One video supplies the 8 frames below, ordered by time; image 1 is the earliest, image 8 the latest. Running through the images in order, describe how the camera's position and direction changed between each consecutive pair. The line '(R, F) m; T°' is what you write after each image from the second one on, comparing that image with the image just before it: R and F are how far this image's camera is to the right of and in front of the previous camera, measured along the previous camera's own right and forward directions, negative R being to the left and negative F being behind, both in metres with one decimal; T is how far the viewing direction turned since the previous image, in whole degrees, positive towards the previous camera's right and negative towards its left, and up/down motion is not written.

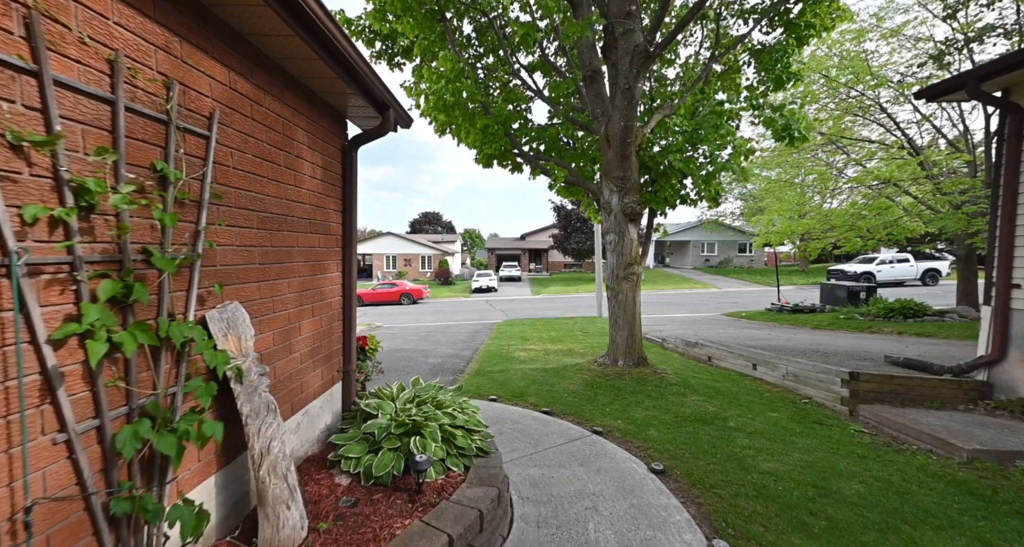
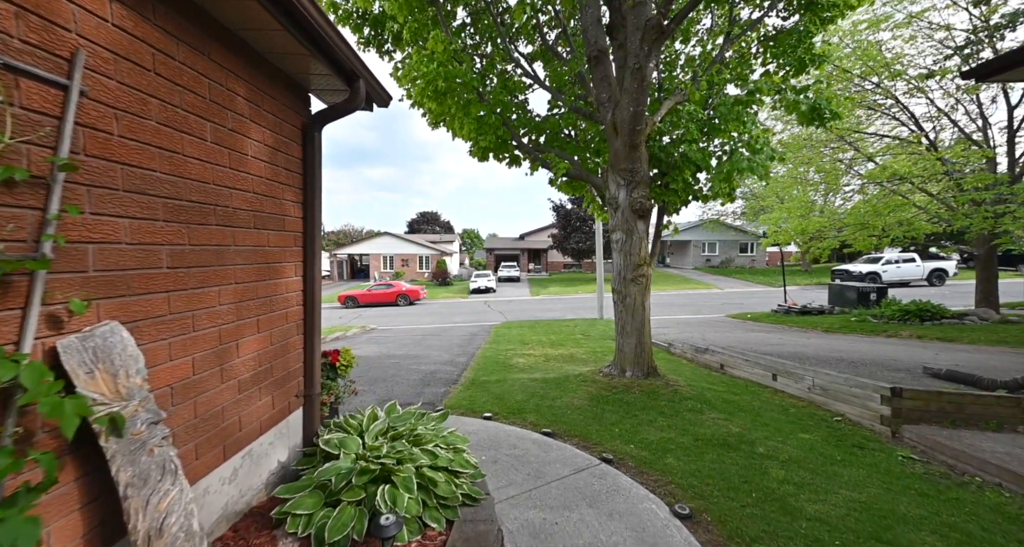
(0.0, +0.5) m; 0°
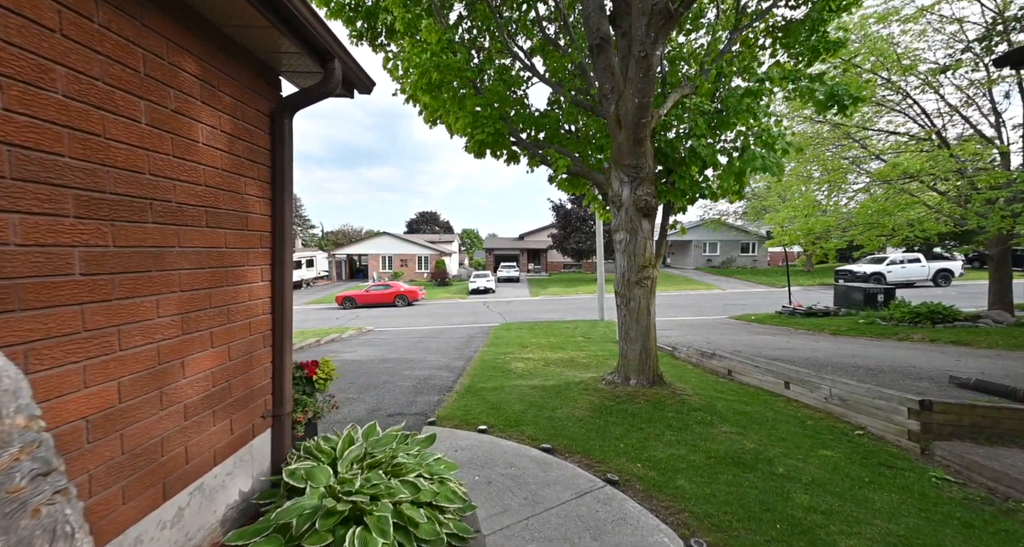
(0.0, +0.3) m; 0°
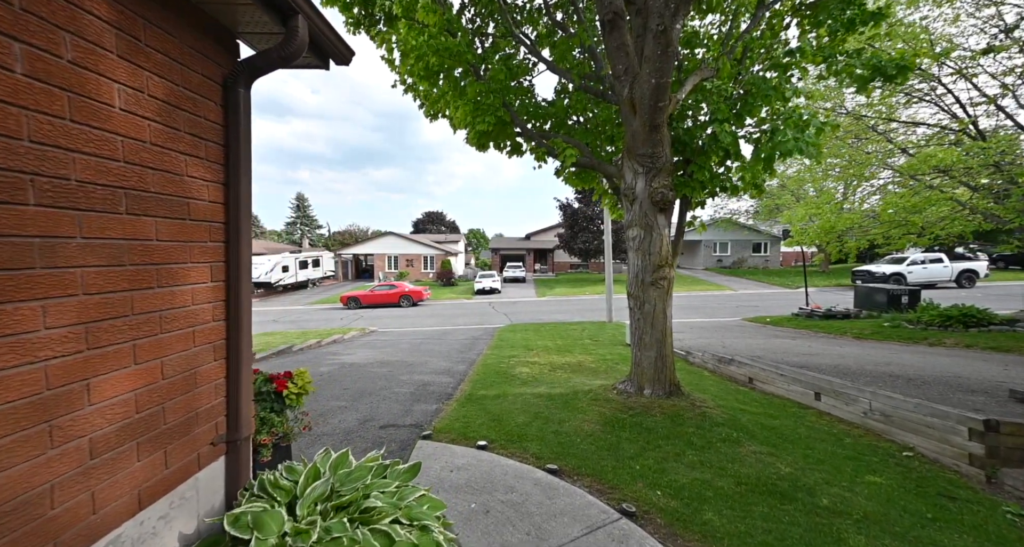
(0.0, +0.4) m; -1°
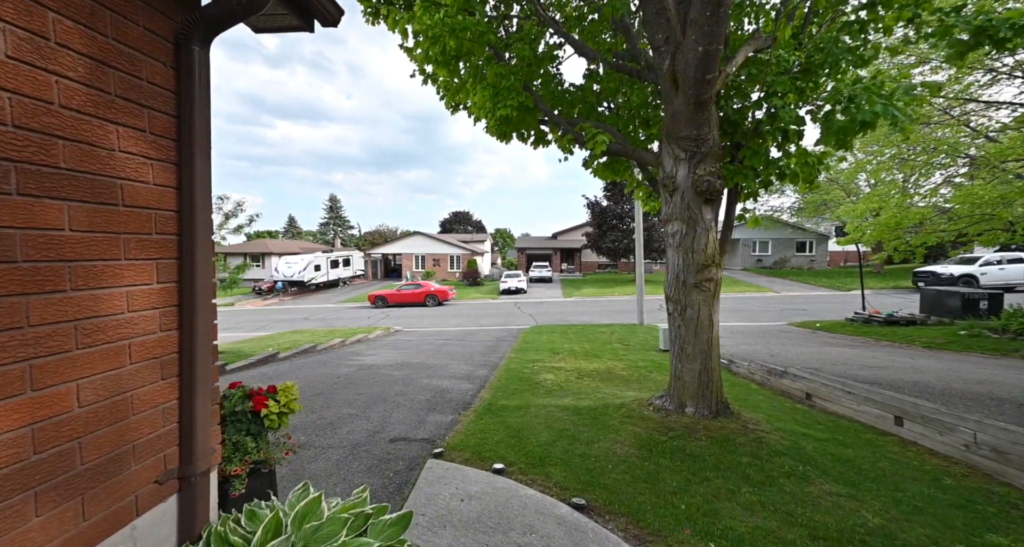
(0.0, +0.5) m; -4°
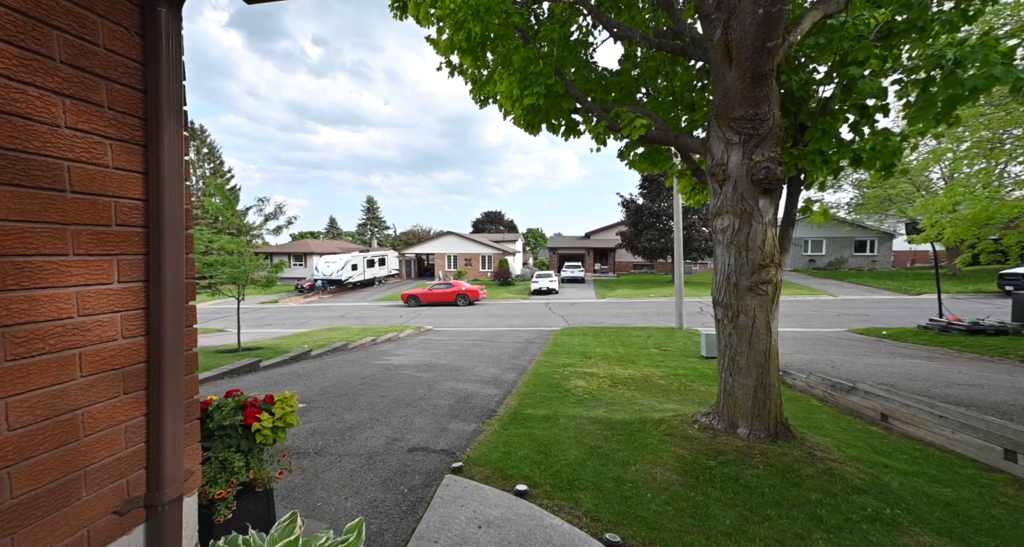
(0.0, +0.4) m; -4°
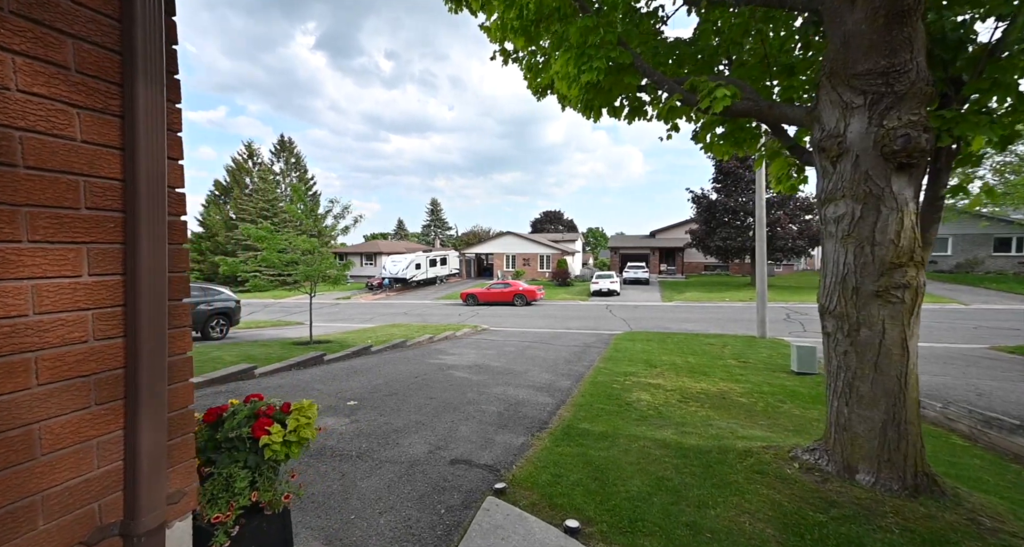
(0.0, +0.5) m; -8°
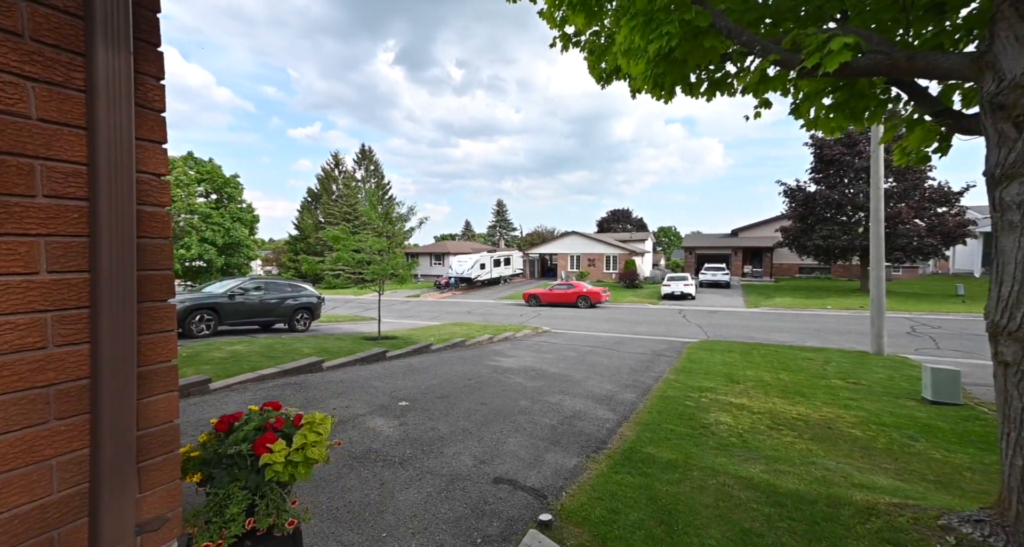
(+0.1, +0.5) m; -9°
